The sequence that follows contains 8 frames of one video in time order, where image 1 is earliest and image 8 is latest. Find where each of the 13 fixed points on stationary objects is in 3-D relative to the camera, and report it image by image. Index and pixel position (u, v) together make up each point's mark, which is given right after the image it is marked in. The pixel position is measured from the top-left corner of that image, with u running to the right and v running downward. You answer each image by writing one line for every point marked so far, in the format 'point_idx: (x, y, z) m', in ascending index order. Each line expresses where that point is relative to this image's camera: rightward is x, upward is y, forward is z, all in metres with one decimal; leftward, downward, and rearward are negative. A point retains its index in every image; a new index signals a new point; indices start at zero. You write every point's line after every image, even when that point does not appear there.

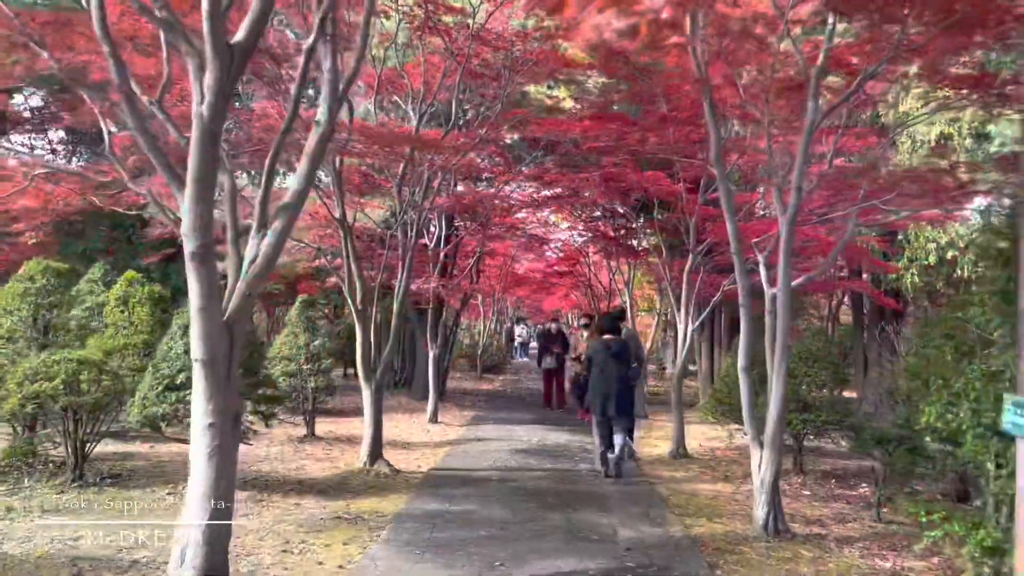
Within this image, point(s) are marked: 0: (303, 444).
0: (-2.4, -1.8, +9.4) m
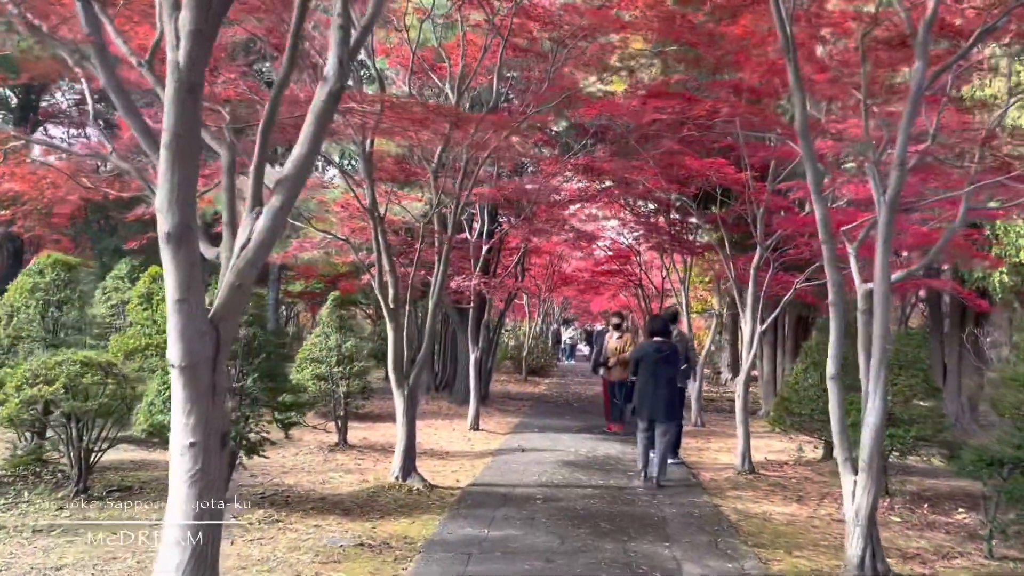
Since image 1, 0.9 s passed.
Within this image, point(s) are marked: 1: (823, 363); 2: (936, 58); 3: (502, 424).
0: (-1.9, -1.7, +8.7) m
1: (+3.5, -0.8, +9.4) m
2: (+3.0, +1.7, +6.0) m
3: (-0.1, -1.9, +11.9) m
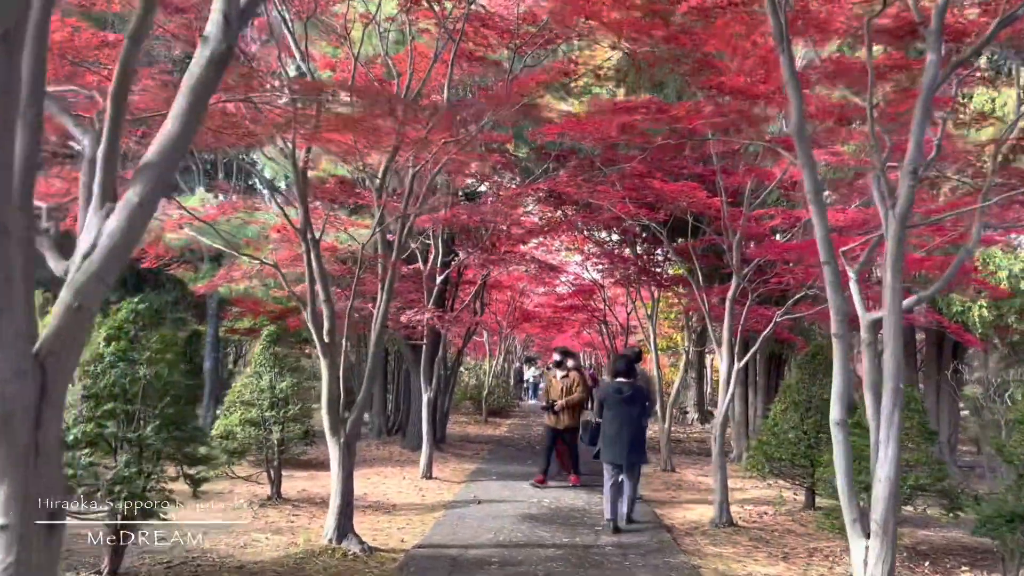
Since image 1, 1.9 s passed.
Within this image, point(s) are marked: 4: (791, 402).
0: (-2.3, -2.1, +7.7) m
1: (+3.0, -1.2, +8.7) m
2: (+2.7, +1.5, +5.4) m
3: (-0.7, -2.4, +11.0) m
4: (+2.9, -1.2, +8.8) m
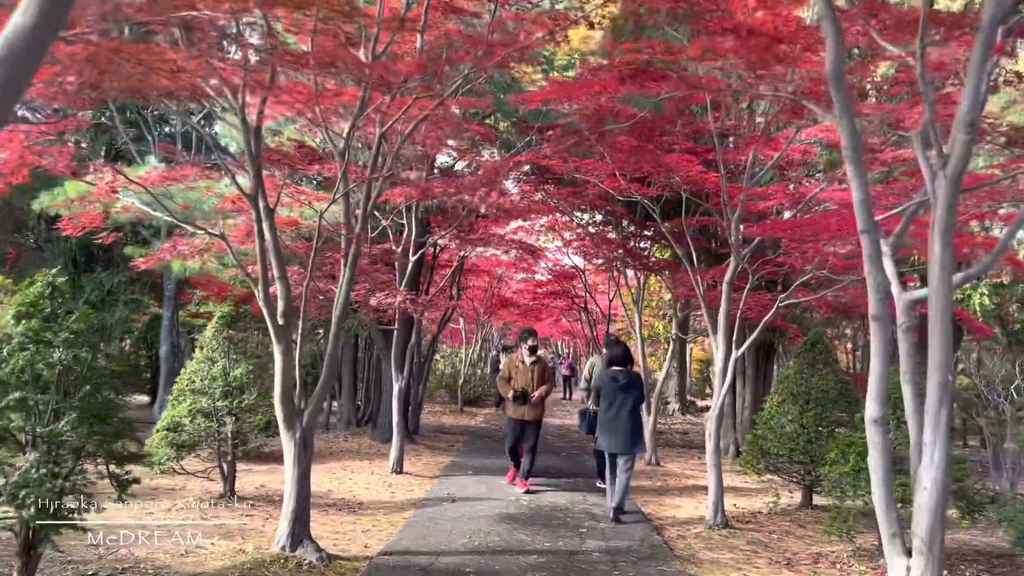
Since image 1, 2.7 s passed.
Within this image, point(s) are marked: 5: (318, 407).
0: (-2.5, -1.9, +7.0) m
1: (+2.8, -1.0, +8.1) m
2: (+2.6, +1.6, +4.8) m
3: (-1.0, -2.2, +10.3) m
4: (+2.7, -1.0, +8.2) m
5: (-1.3, -0.8, +5.6) m
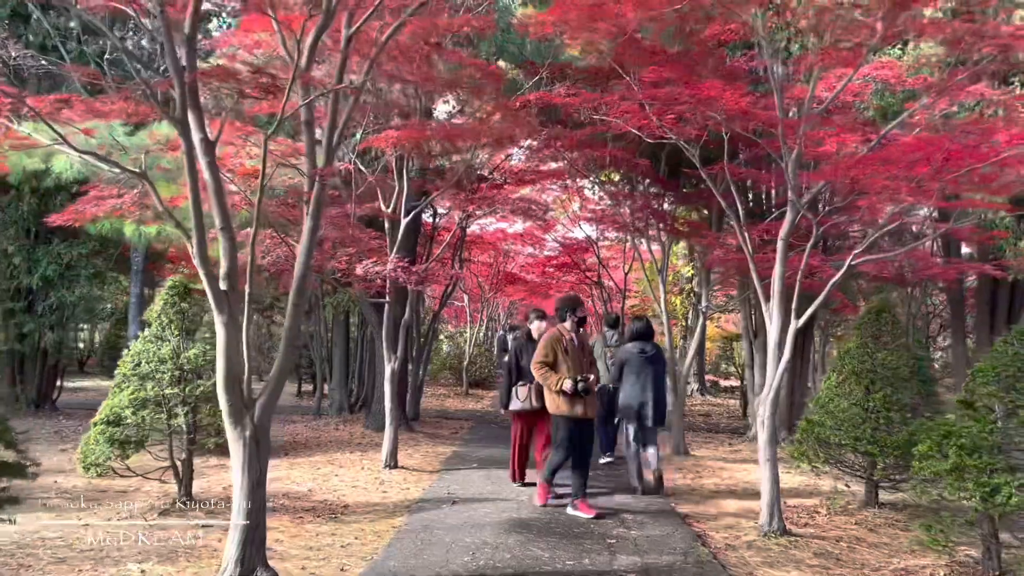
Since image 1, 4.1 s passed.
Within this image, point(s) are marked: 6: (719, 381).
0: (-2.4, -1.6, +5.8) m
1: (+2.9, -0.7, +6.8) m
2: (+2.7, +1.8, +3.4) m
3: (-0.9, -1.8, +9.1) m
4: (+2.8, -0.7, +6.9) m
5: (-1.2, -0.6, +4.4) m
6: (+4.7, -2.1, +19.0) m
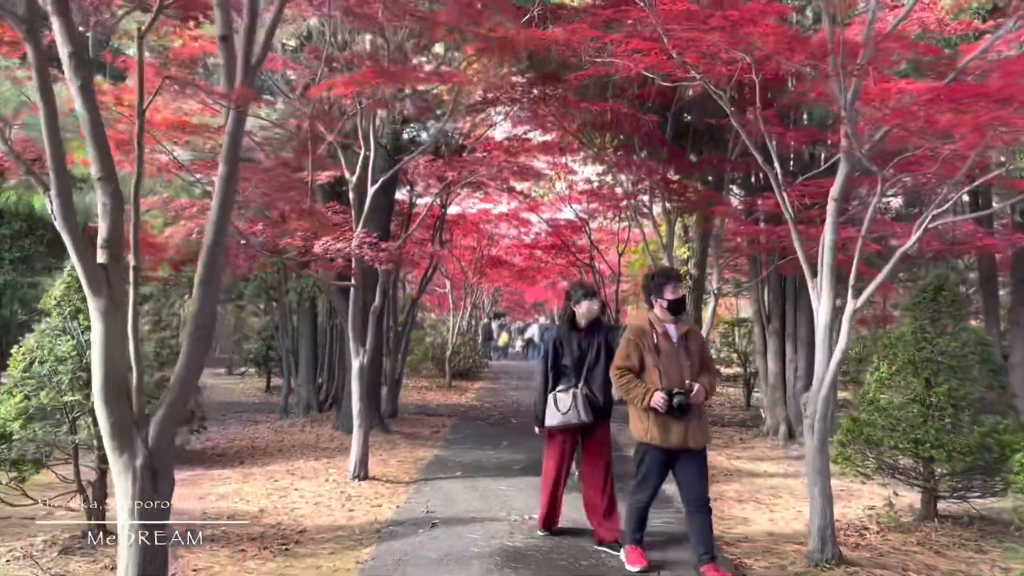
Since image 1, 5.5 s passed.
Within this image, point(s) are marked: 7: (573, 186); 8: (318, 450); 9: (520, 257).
0: (-2.4, -1.5, +4.6) m
1: (+2.8, -0.5, +5.7) m
2: (+2.6, +2.0, +2.3) m
3: (-1.0, -1.7, +7.9) m
4: (+2.7, -0.5, +5.8) m
5: (-1.3, -0.4, +3.2) m
6: (+4.4, -1.7, +17.9) m
7: (+0.8, +1.4, +11.7) m
8: (-2.0, -1.6, +8.4) m
9: (+0.2, +0.6, +15.3) m
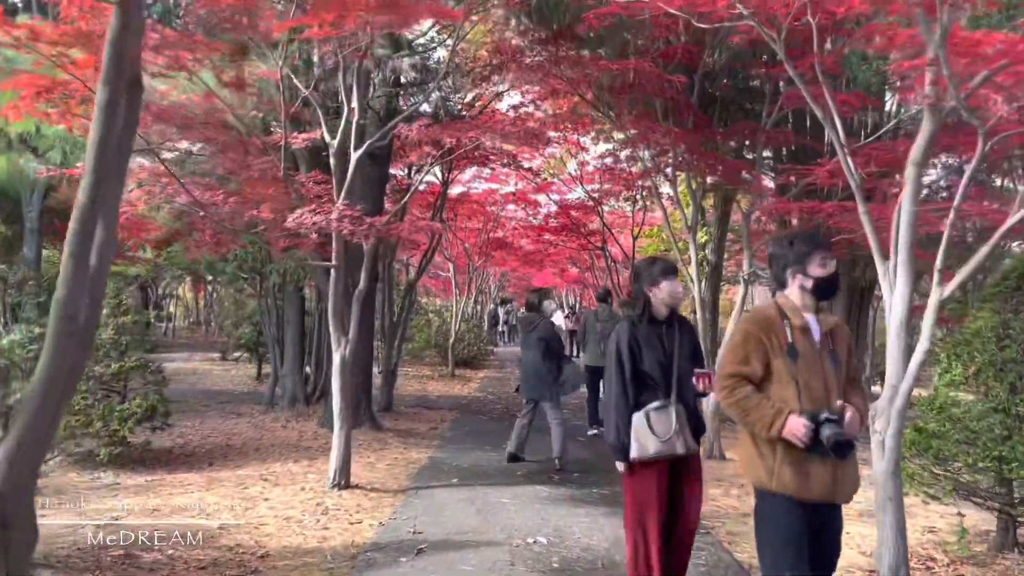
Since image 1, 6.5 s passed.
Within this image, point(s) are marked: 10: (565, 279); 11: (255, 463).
0: (-2.4, -1.4, +3.7) m
1: (+2.8, -0.4, +4.7) m
2: (+2.6, +2.0, +1.3) m
3: (-1.0, -1.5, +7.0) m
4: (+2.7, -0.4, +4.9) m
5: (-1.3, -0.4, +2.3) m
6: (+4.5, -1.5, +17.0) m
7: (+0.9, +1.6, +10.7) m
8: (-1.9, -1.4, +7.6) m
9: (+0.3, +0.8, +14.4) m
10: (+1.1, +0.2, +17.9) m
11: (-2.1, -1.4, +6.9) m
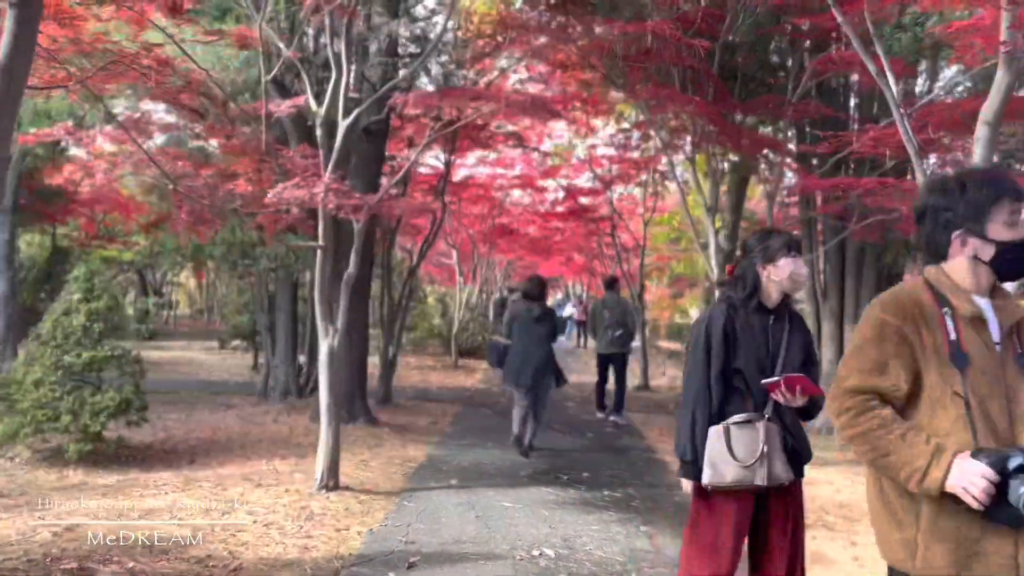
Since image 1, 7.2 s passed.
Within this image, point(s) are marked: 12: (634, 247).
0: (-2.4, -1.3, +3.2) m
1: (+2.9, -0.4, +4.2) m
2: (+2.6, +2.0, +0.7) m
3: (-0.9, -1.4, +6.5) m
4: (+2.7, -0.3, +4.3) m
5: (-1.3, -0.3, +1.7) m
6: (+4.6, -1.2, +16.4) m
7: (+1.0, +1.8, +10.2) m
8: (-1.9, -1.3, +7.1) m
9: (+0.4, +1.0, +13.8) m
10: (+1.2, +0.4, +17.3) m
11: (-2.1, -1.3, +6.4) m
12: (+1.8, +0.6, +12.5) m
